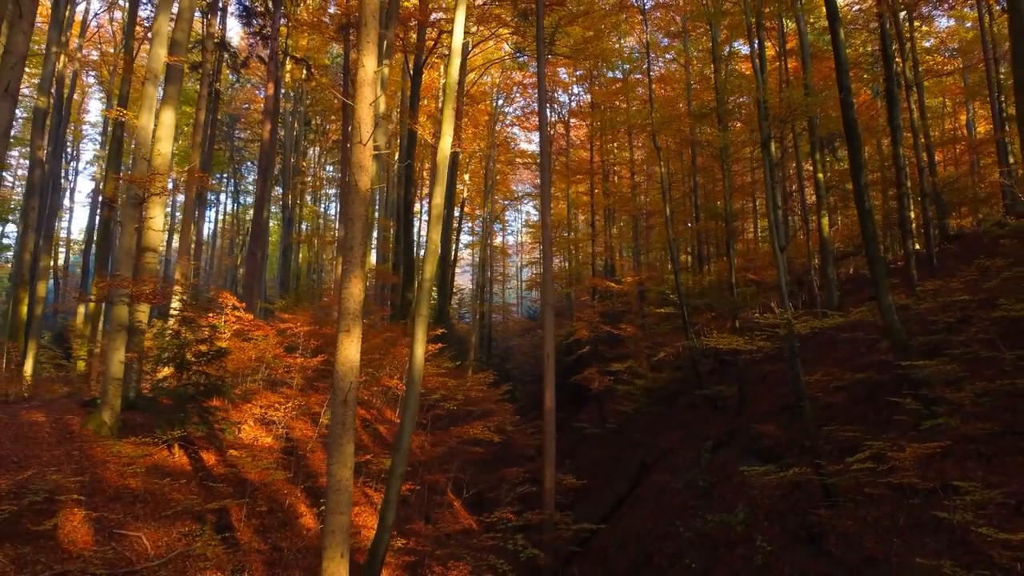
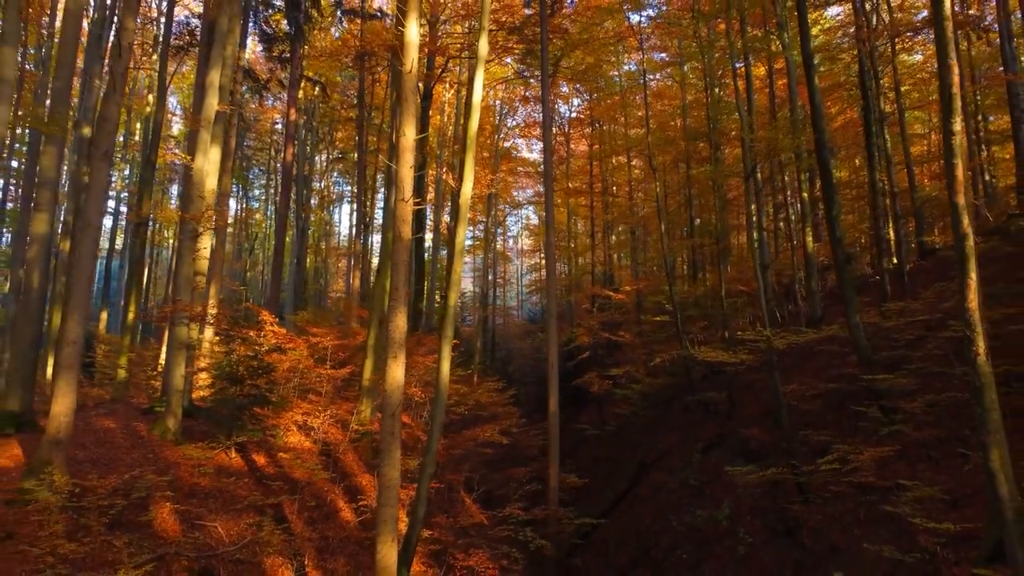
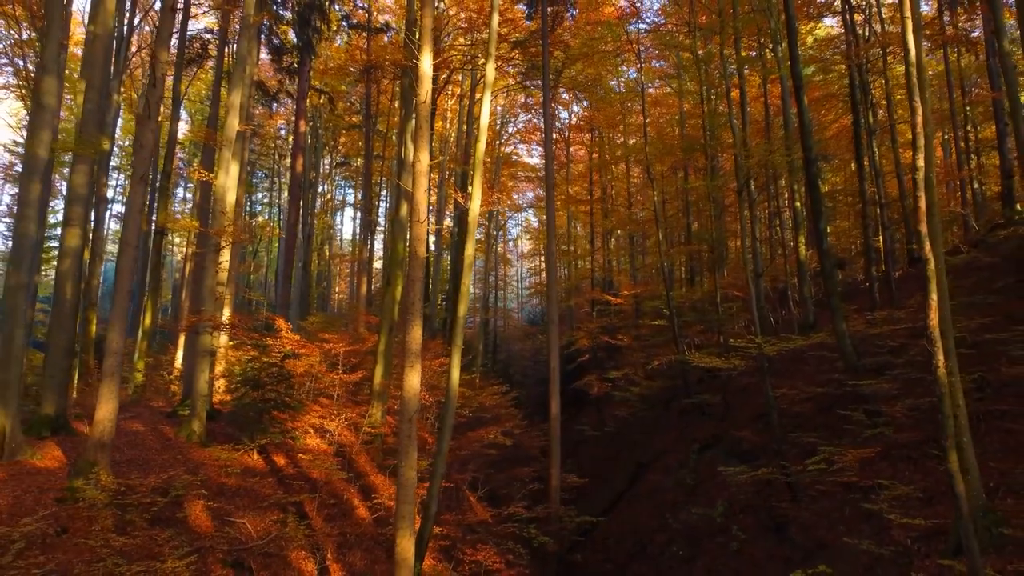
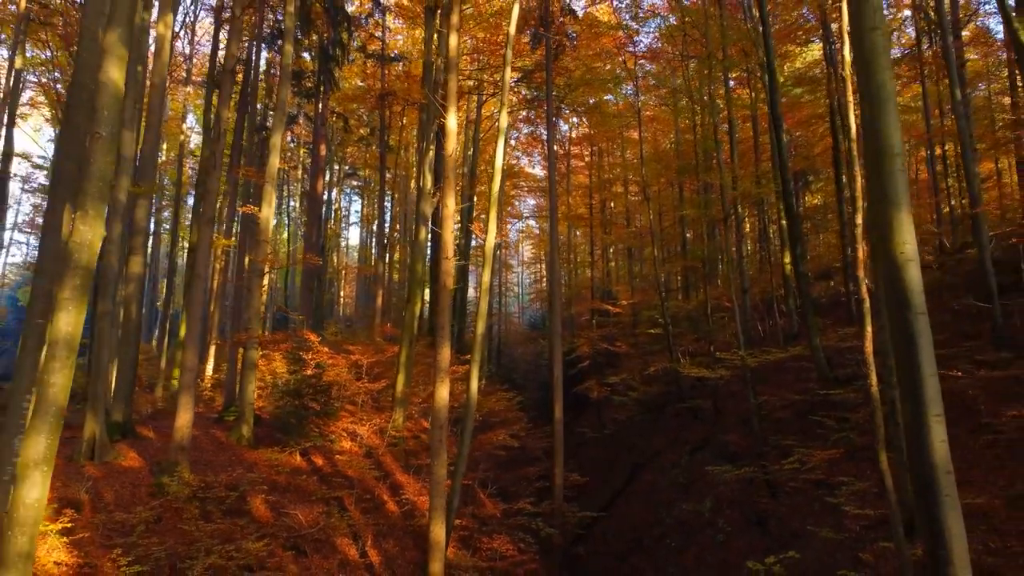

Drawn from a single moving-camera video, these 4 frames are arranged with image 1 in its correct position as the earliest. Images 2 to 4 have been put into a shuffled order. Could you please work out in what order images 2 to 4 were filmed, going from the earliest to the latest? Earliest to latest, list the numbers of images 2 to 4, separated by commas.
2, 3, 4
